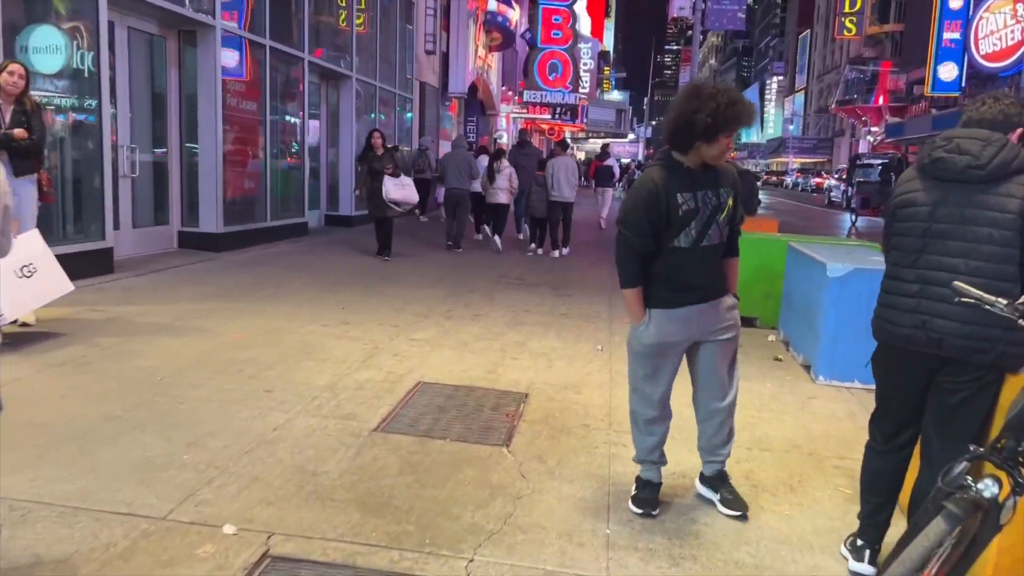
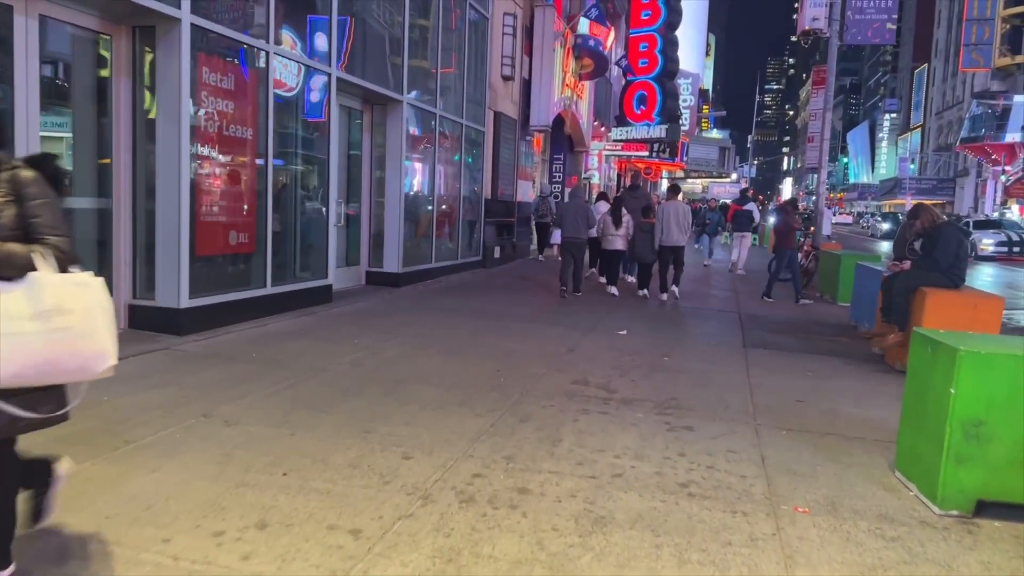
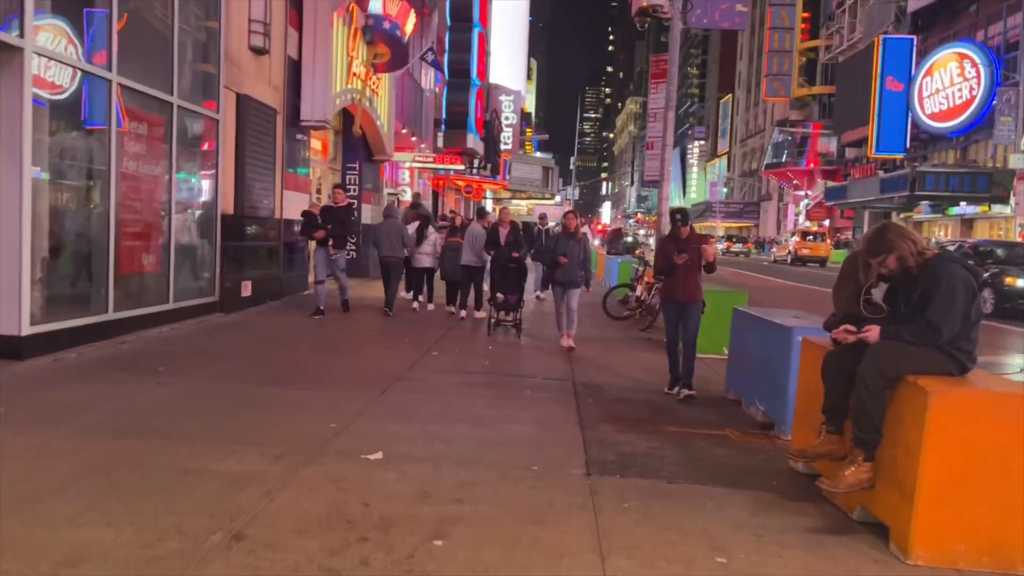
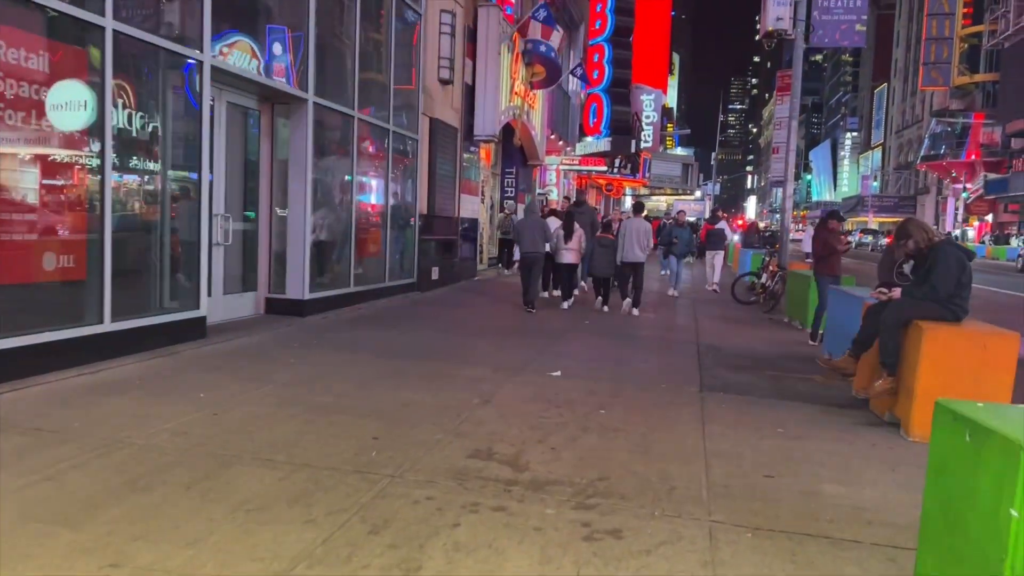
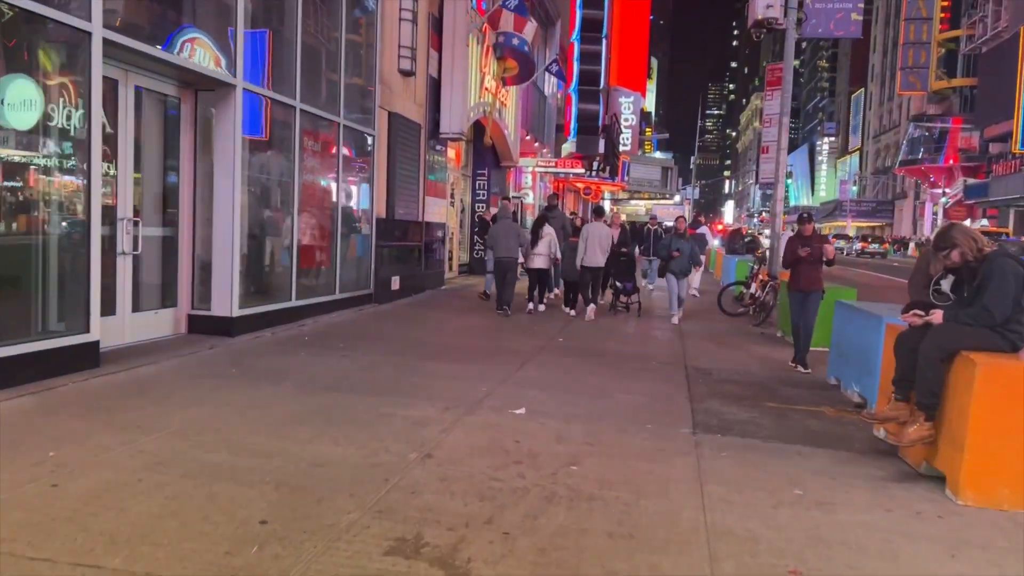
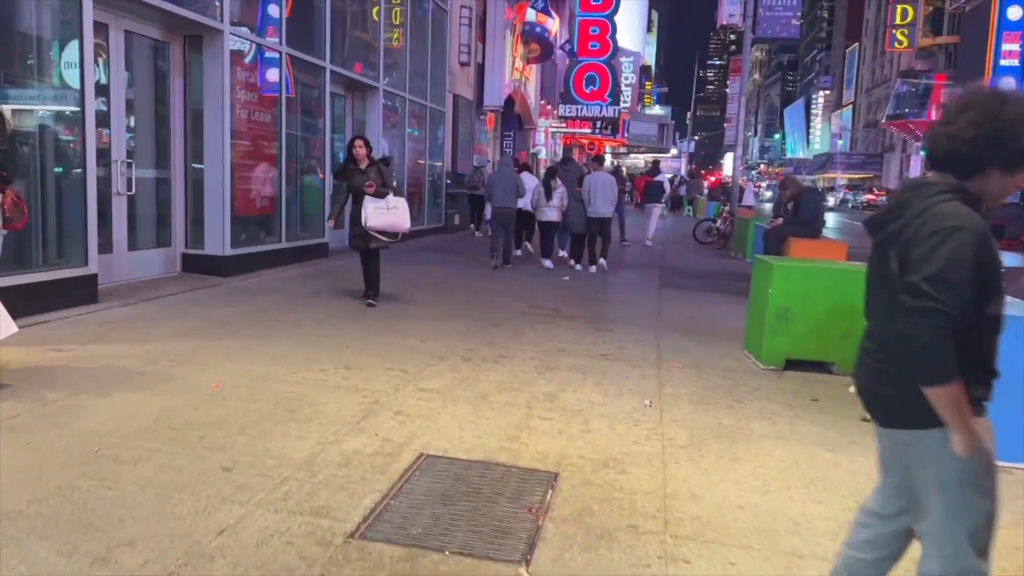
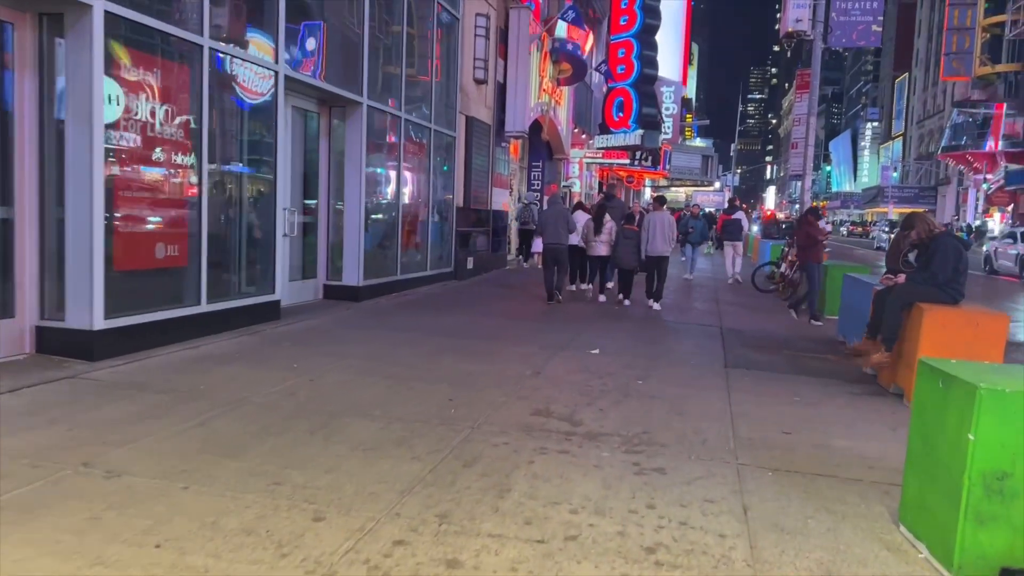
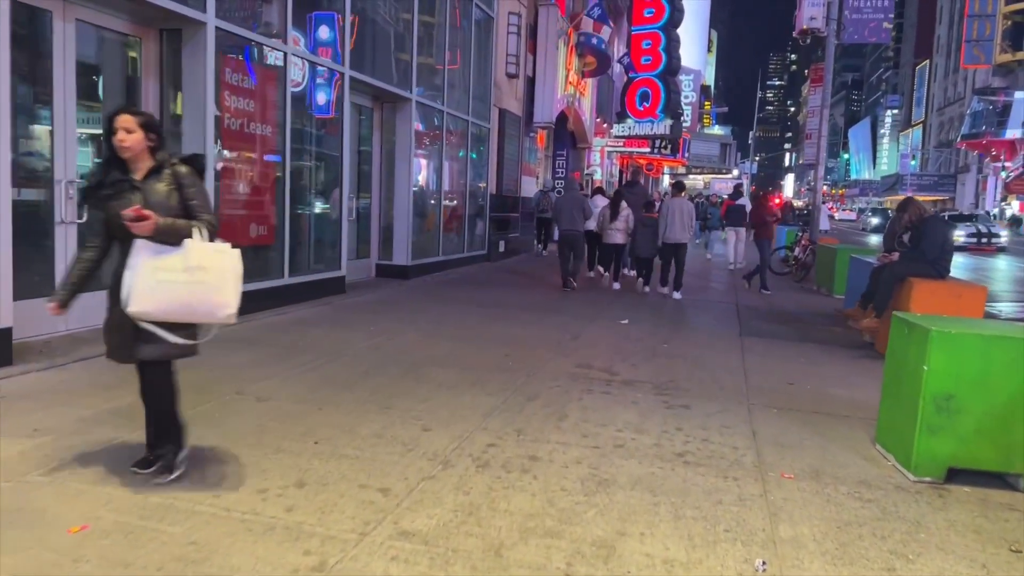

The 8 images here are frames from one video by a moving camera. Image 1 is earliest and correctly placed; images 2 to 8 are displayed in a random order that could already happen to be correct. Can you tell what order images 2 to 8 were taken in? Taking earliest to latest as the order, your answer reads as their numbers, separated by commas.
6, 8, 2, 7, 4, 5, 3
